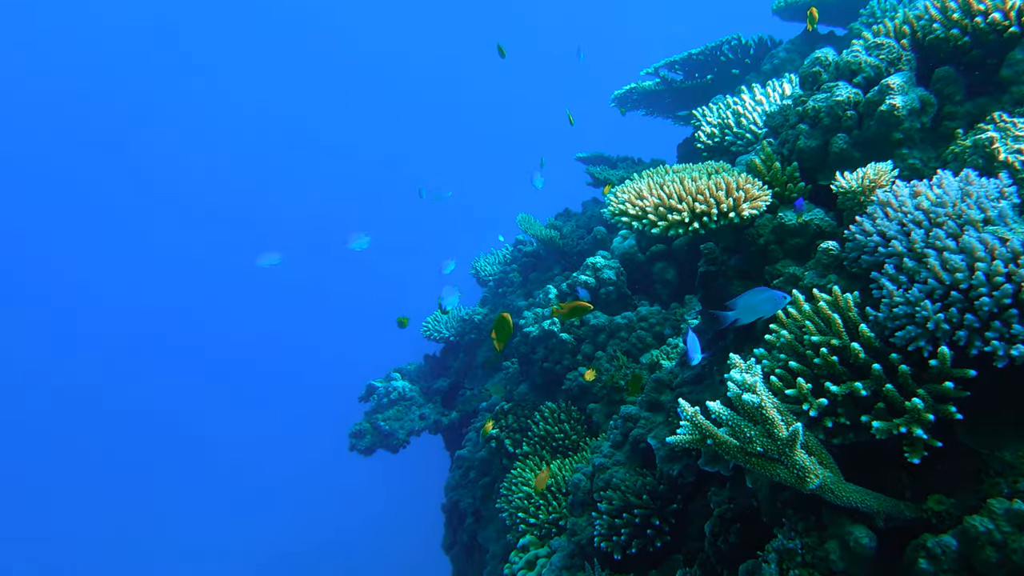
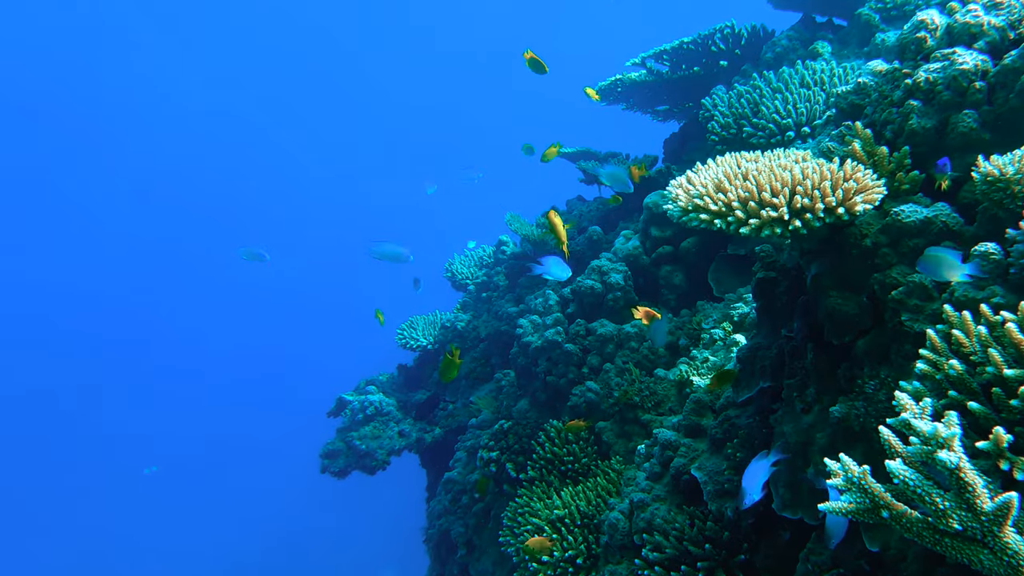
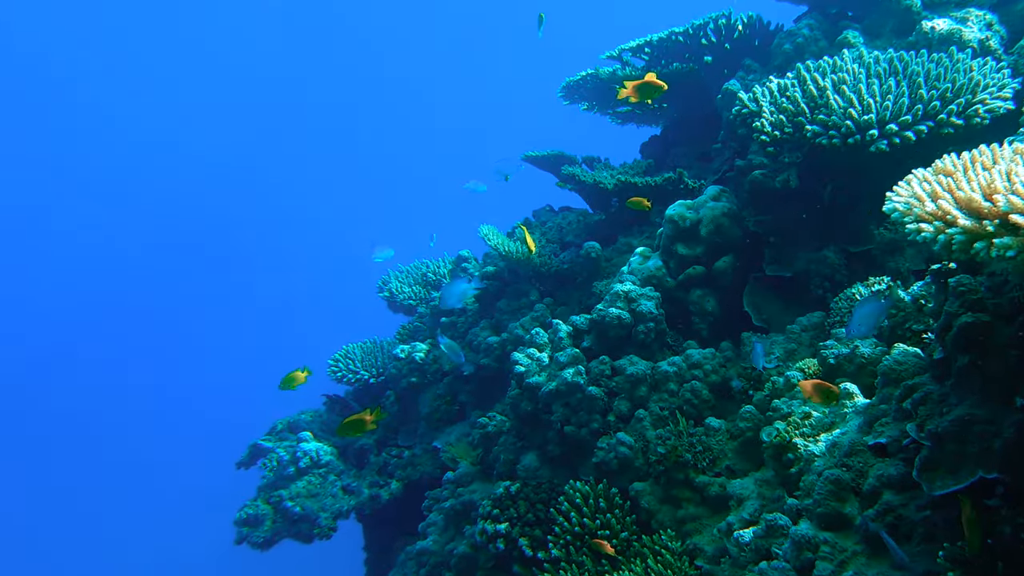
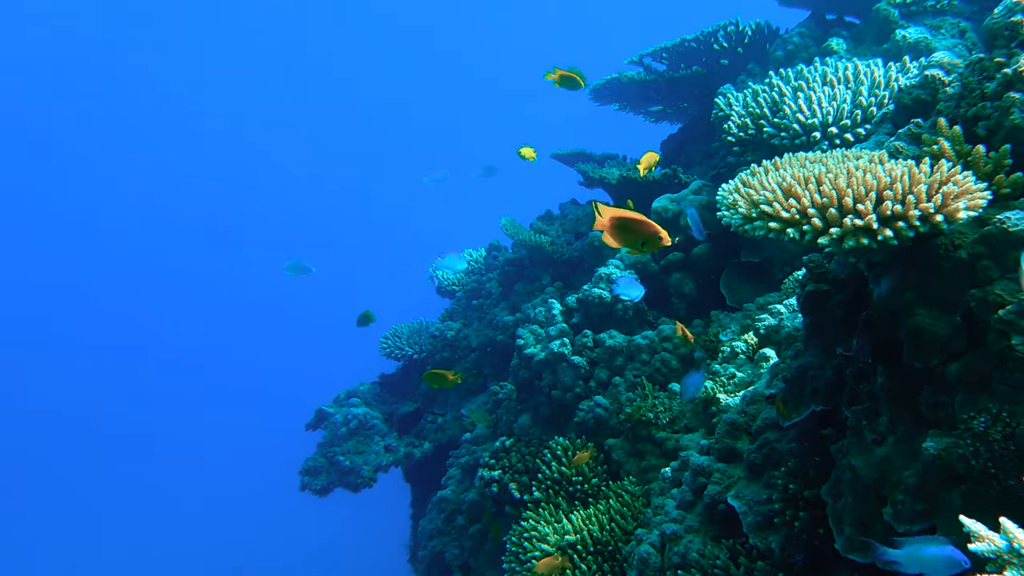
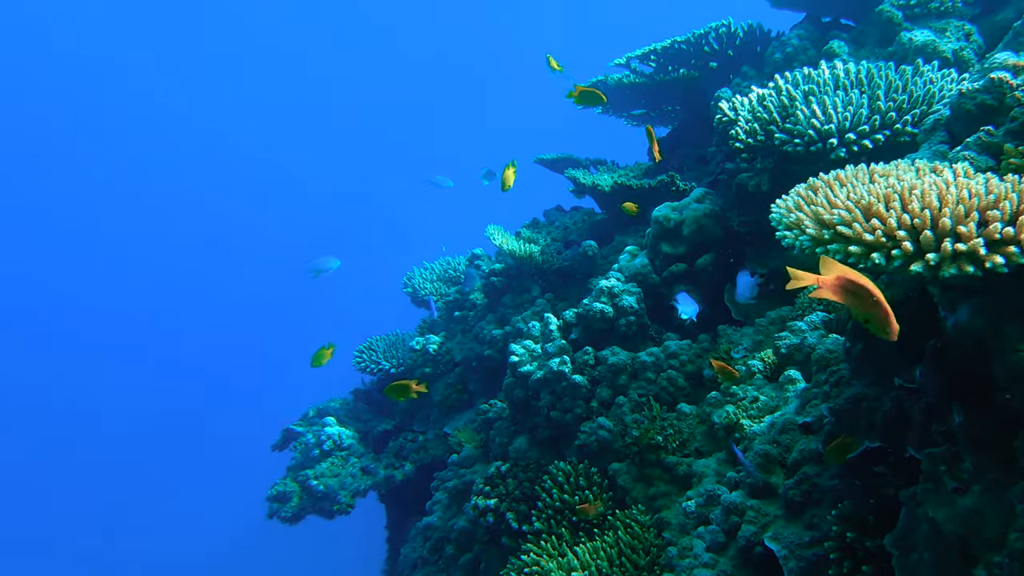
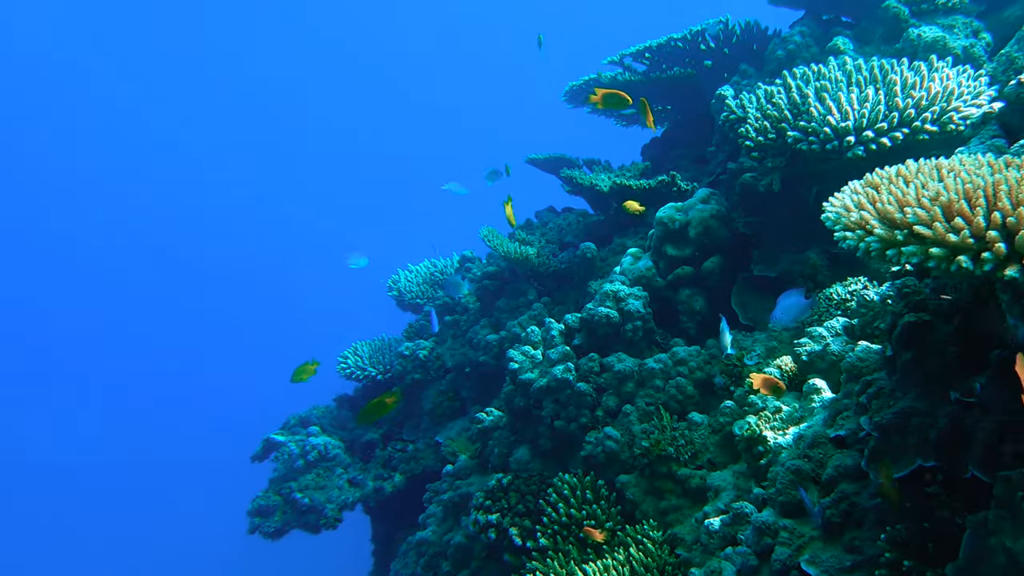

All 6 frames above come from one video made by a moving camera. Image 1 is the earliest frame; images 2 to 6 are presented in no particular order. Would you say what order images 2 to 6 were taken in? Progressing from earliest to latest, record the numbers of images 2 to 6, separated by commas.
2, 4, 5, 6, 3
